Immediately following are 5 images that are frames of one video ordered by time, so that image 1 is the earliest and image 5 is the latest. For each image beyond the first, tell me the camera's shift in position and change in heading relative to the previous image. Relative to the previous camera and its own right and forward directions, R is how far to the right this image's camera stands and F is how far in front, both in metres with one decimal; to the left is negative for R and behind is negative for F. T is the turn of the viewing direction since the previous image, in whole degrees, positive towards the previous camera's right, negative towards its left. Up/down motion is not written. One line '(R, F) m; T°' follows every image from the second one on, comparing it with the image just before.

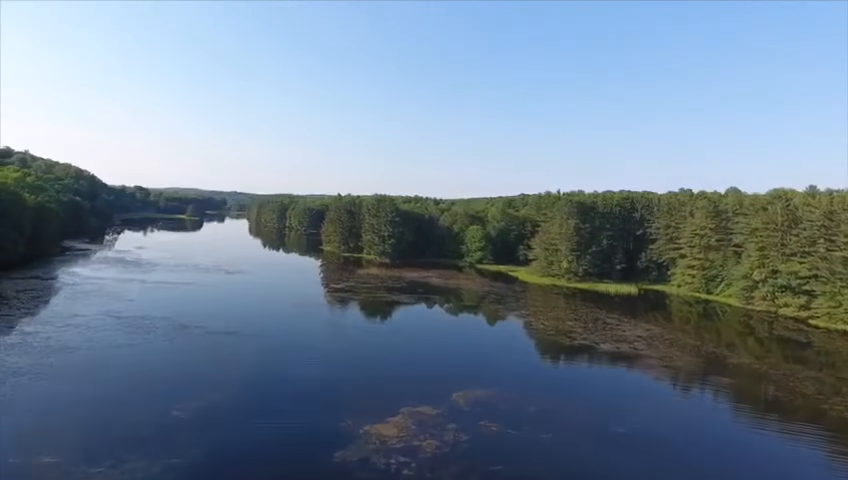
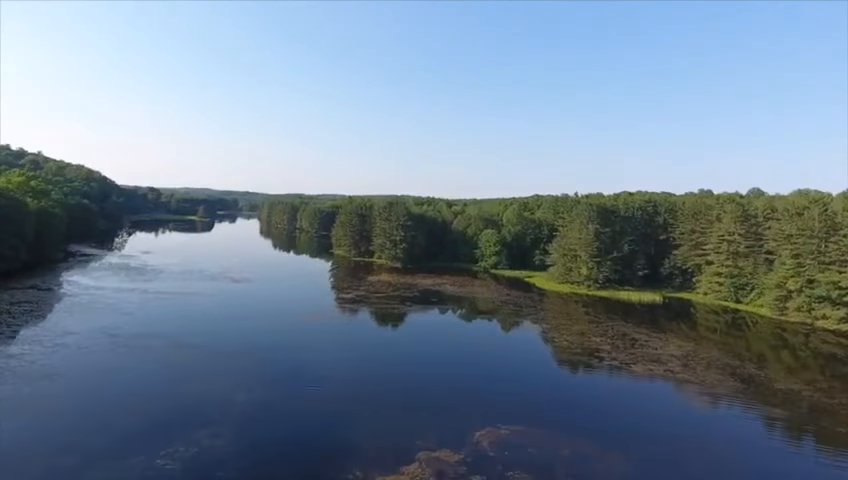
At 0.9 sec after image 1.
(-0.3, +2.6) m; -1°
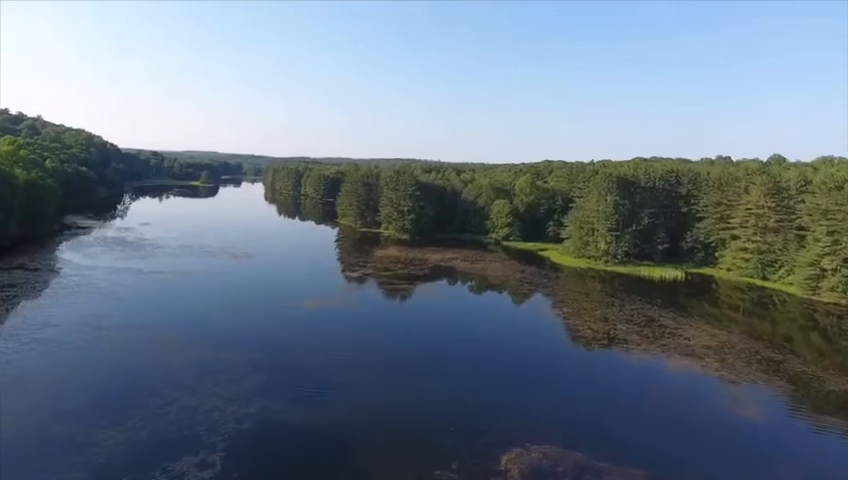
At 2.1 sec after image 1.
(-0.4, +3.2) m; -1°
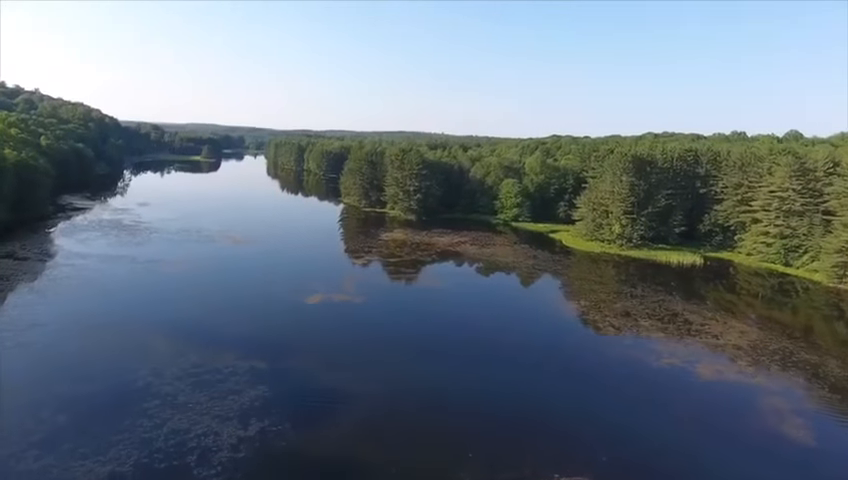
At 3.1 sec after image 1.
(-0.4, +2.4) m; 0°
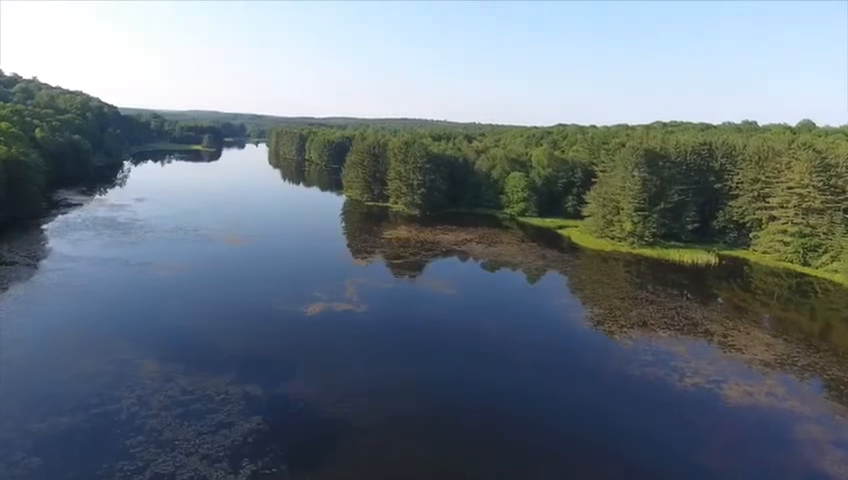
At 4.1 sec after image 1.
(-0.2, +2.0) m; 0°
